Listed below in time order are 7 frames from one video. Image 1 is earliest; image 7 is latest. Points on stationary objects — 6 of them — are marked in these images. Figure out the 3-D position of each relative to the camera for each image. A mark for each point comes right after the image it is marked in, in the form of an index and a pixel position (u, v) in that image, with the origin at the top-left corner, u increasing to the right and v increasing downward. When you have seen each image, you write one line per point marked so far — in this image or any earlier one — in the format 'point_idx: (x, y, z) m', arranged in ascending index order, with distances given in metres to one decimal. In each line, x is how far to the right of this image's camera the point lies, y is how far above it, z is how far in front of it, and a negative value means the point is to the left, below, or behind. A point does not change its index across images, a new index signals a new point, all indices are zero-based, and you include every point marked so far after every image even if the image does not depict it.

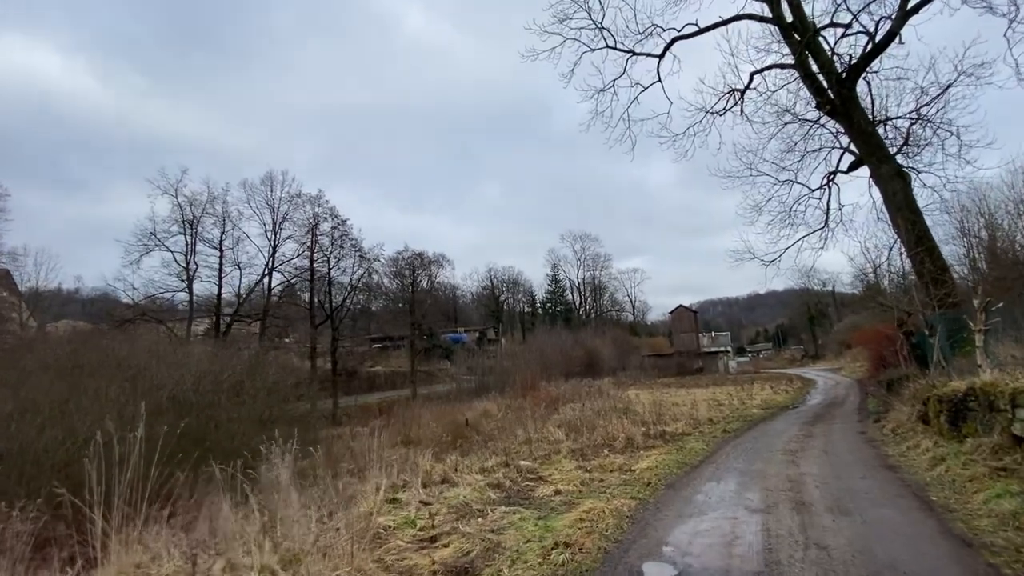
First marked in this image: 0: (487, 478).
0: (-0.4, -2.6, +8.7) m
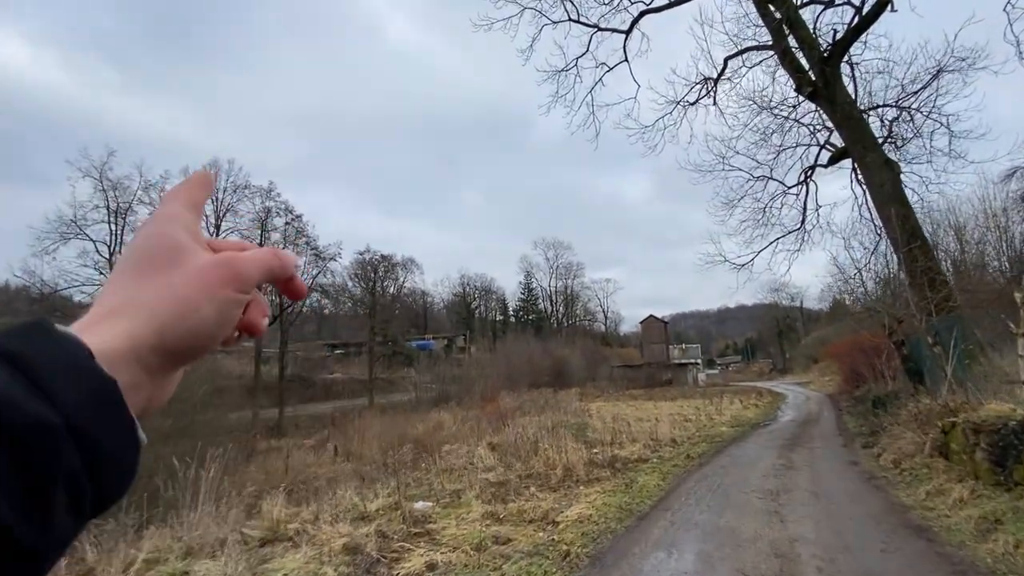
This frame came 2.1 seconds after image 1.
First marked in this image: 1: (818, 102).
0: (-1.5, -2.4, +6.3) m
1: (+6.9, +4.2, +14.9) m
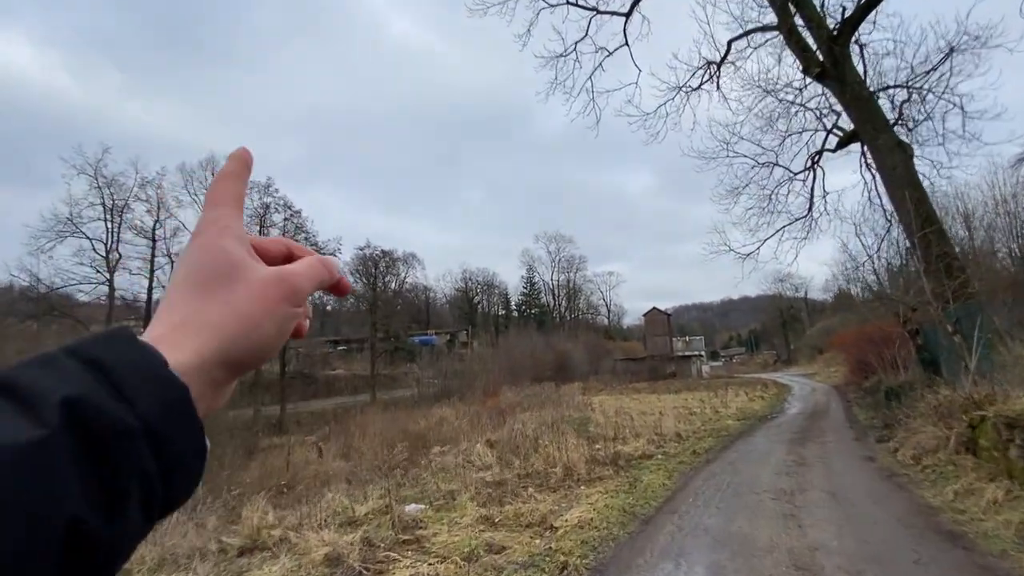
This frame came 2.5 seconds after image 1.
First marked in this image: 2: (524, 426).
0: (-1.6, -2.3, +5.8) m
1: (+6.8, +4.5, +14.4) m
2: (+0.3, -3.1, +14.8) m
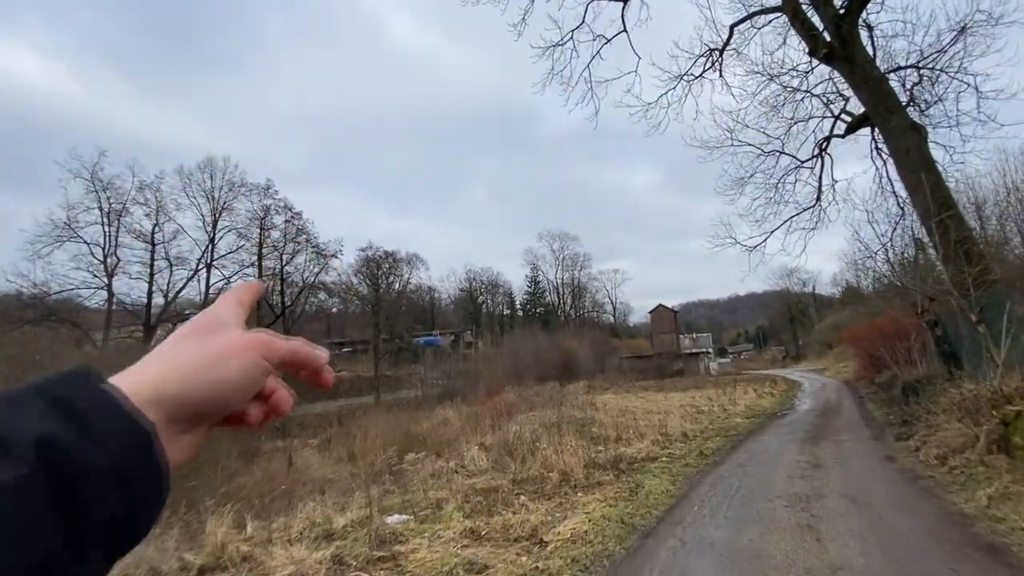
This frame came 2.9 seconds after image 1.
0: (-1.7, -2.2, +5.3) m
1: (+6.7, +4.6, +13.8) m
2: (+0.3, -3.0, +14.3) m
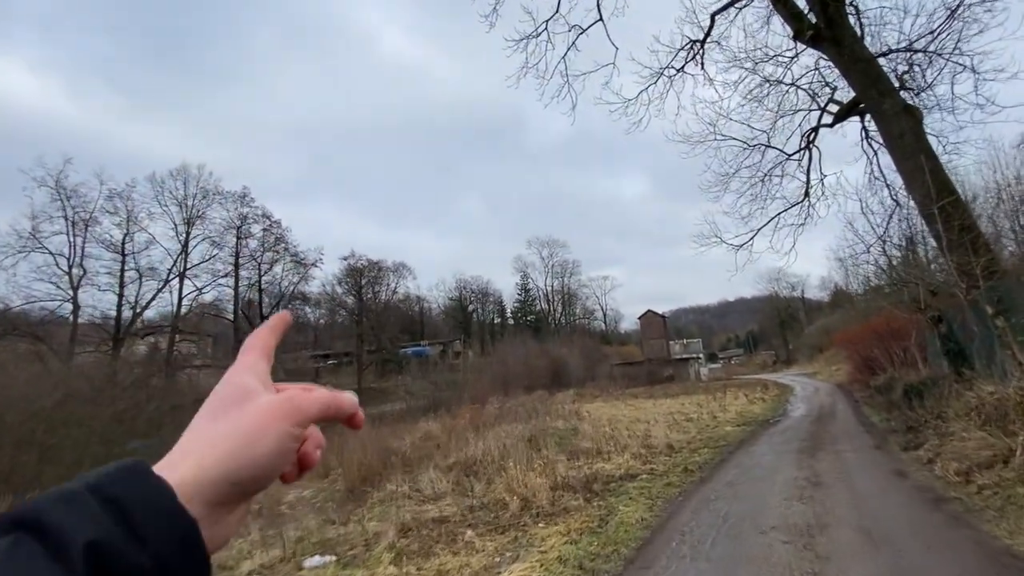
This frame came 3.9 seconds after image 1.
0: (-2.1, -2.2, +4.2) m
1: (+6.0, +4.7, +12.8) m
2: (-0.3, -3.1, +13.1) m
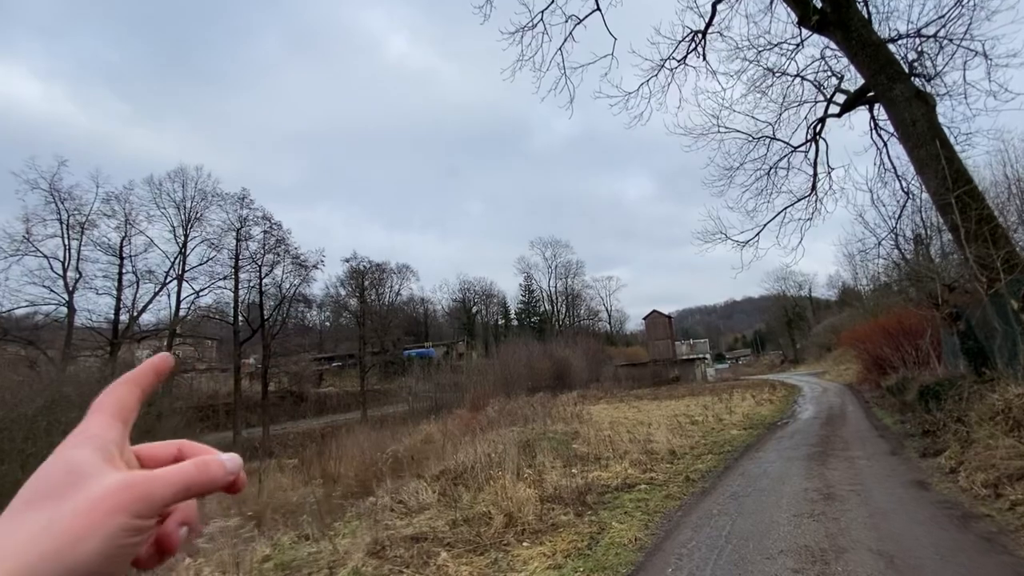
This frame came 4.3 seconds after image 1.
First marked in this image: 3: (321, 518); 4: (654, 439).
0: (-2.3, -2.1, +3.6) m
1: (+5.9, +4.8, +12.2) m
2: (-0.4, -3.0, +12.6) m
3: (-2.5, -2.9, +8.5) m
4: (+2.9, -3.1, +13.7) m
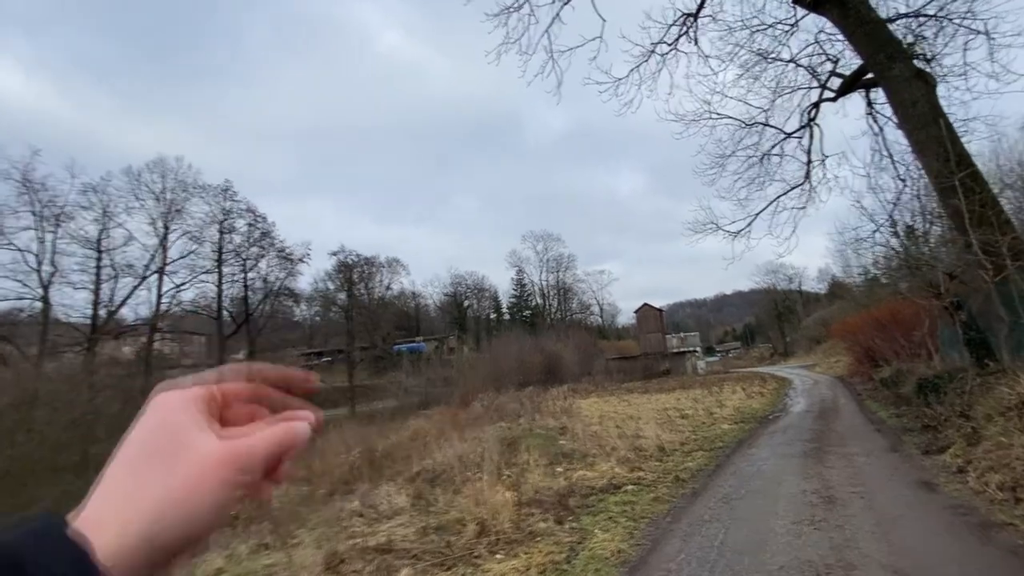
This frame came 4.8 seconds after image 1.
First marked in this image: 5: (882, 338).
0: (-2.5, -2.0, +3.0) m
1: (+5.5, +5.0, +11.7) m
2: (-0.7, -2.9, +12.0) m
3: (-2.7, -2.8, +7.9) m
4: (+2.6, -2.9, +13.2) m
5: (+11.0, -1.5, +19.6) m
